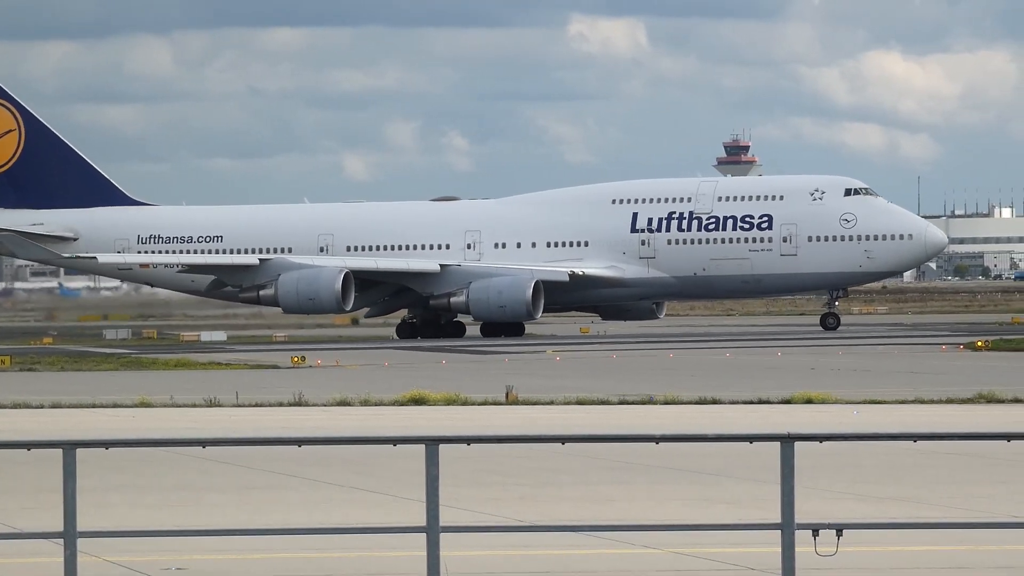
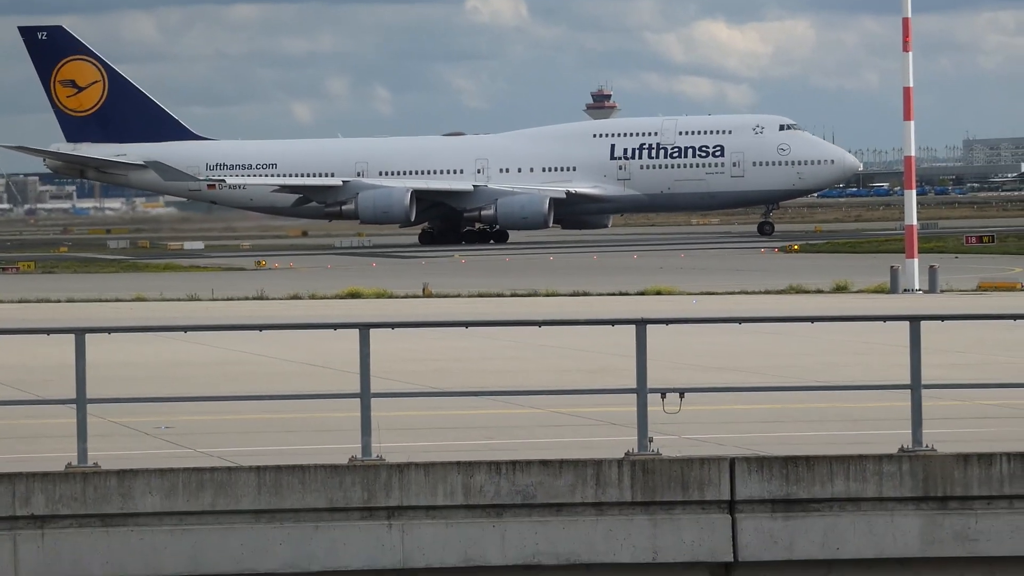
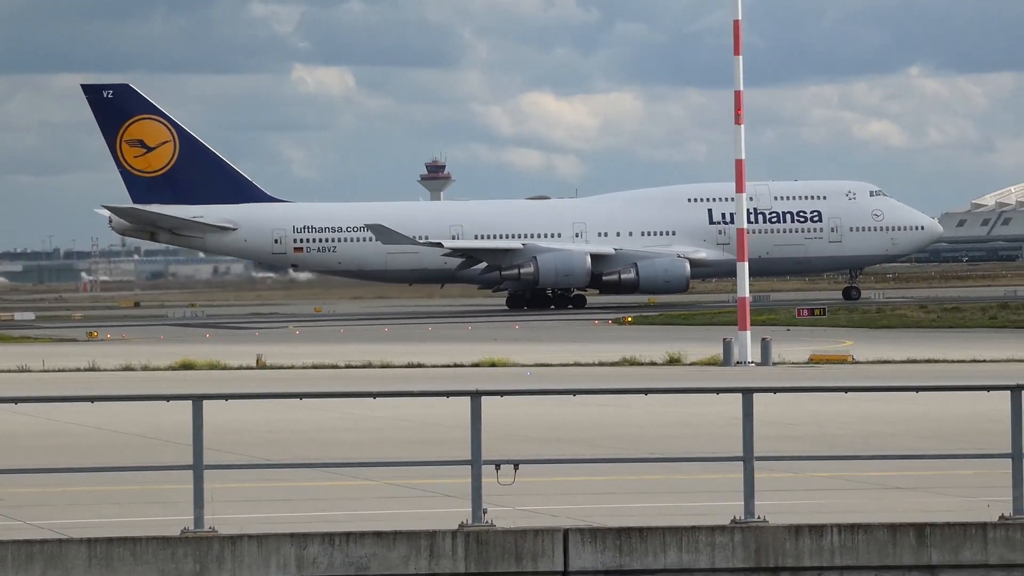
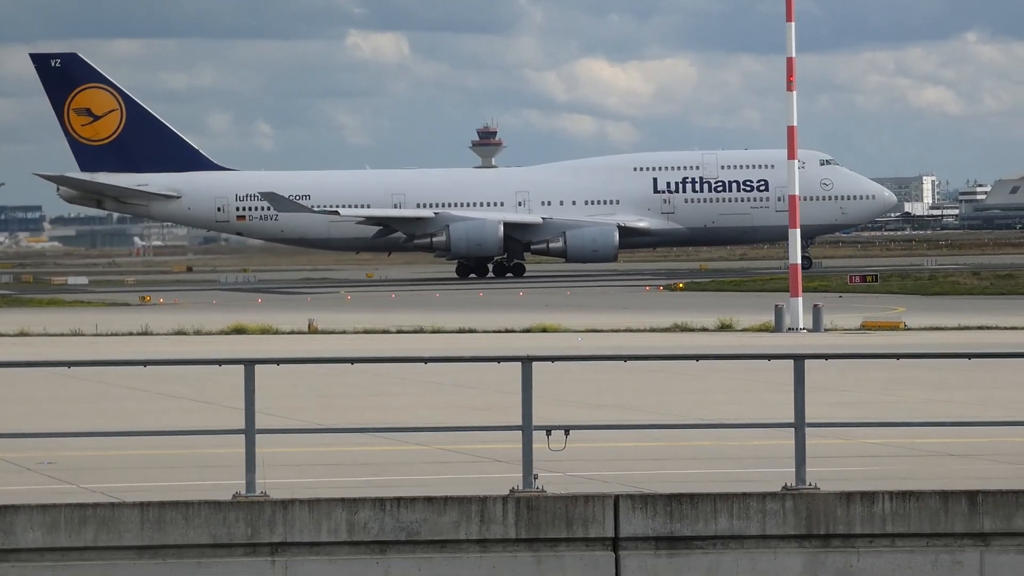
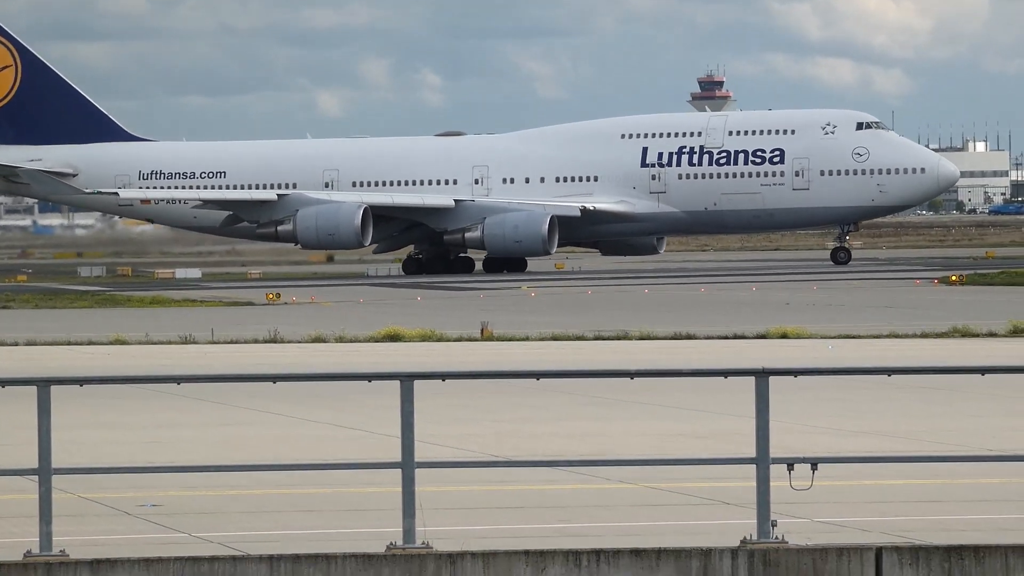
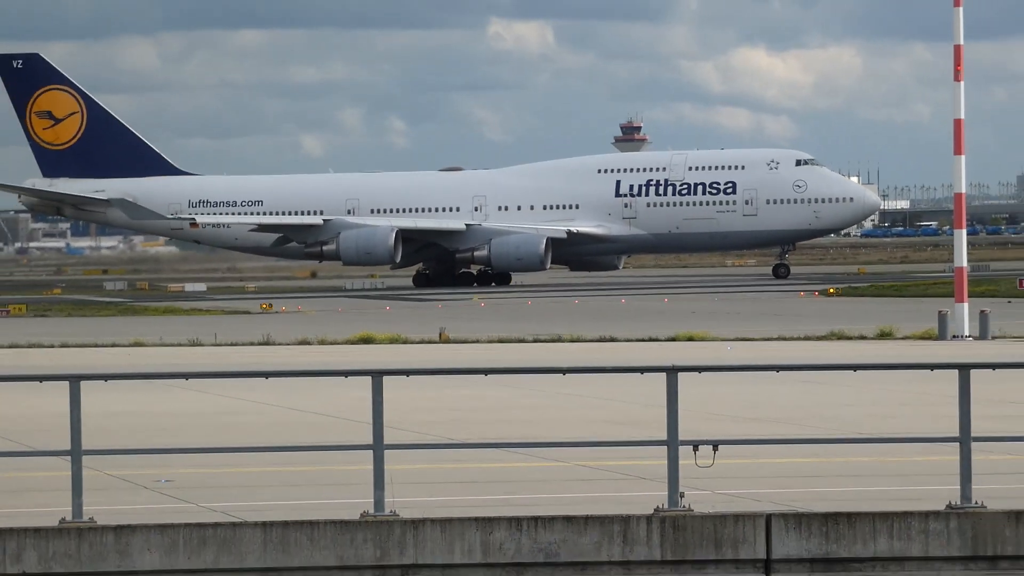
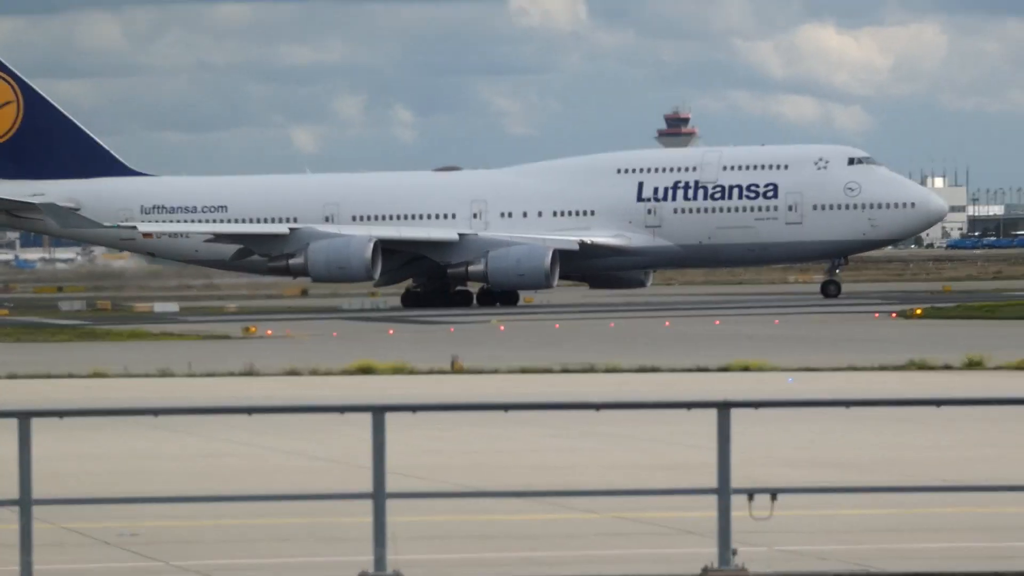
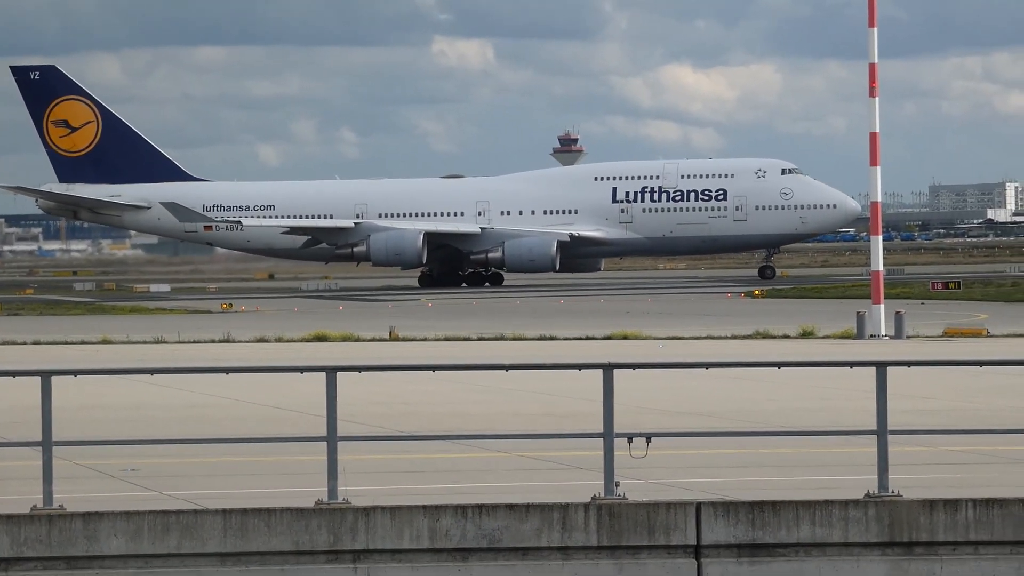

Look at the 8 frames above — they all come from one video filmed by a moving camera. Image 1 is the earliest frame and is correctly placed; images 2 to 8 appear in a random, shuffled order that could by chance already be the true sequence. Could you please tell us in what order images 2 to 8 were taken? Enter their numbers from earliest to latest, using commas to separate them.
5, 7, 6, 2, 8, 4, 3
